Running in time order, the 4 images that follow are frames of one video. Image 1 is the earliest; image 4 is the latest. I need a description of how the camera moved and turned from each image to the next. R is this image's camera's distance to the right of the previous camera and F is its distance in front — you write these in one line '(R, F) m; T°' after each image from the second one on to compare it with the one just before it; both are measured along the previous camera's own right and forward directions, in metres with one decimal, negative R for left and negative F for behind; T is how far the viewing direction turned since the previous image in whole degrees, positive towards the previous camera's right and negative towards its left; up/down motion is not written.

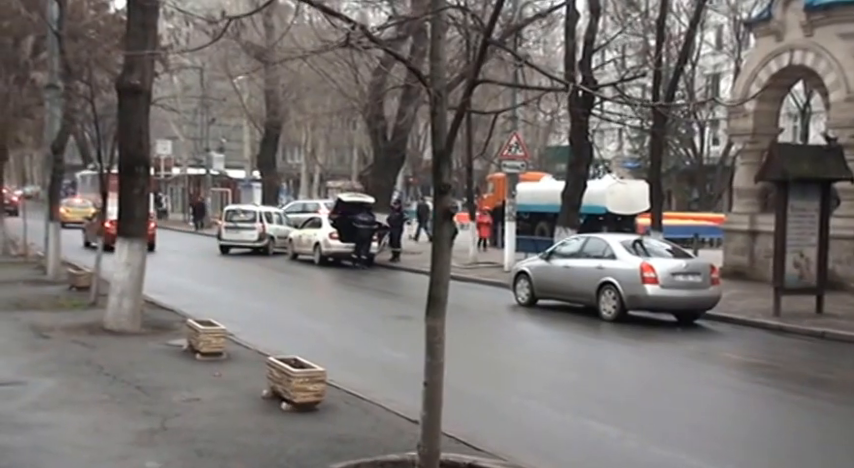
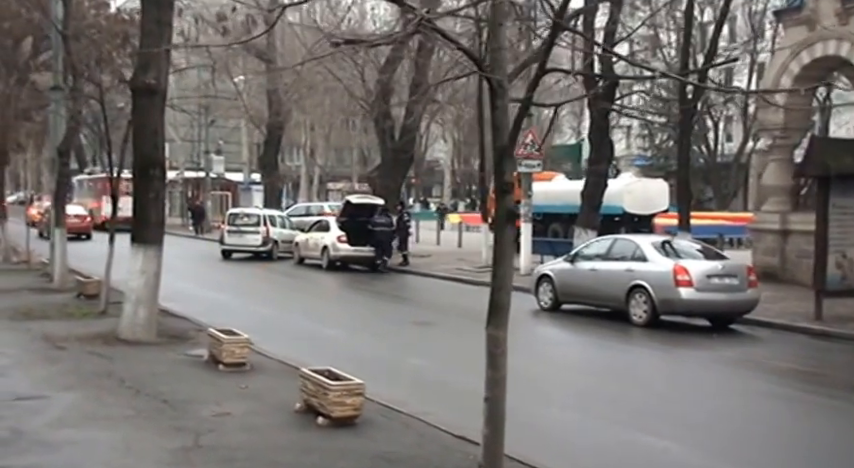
(-0.3, +0.5) m; 0°
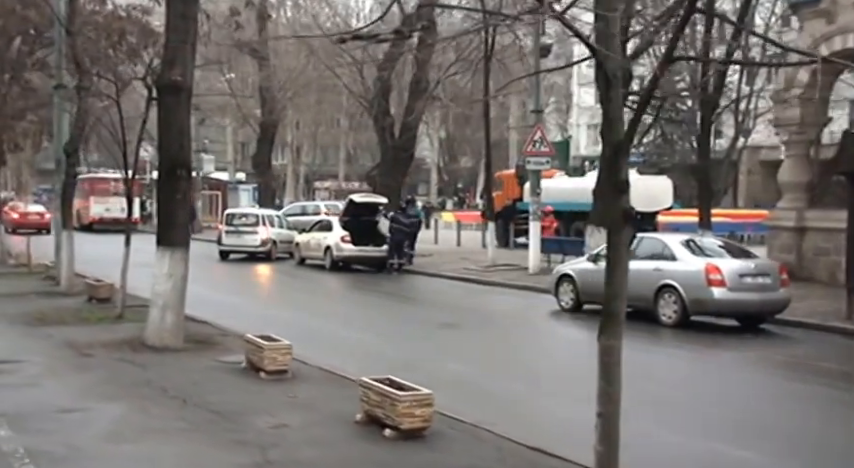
(-0.6, +0.3) m; +1°
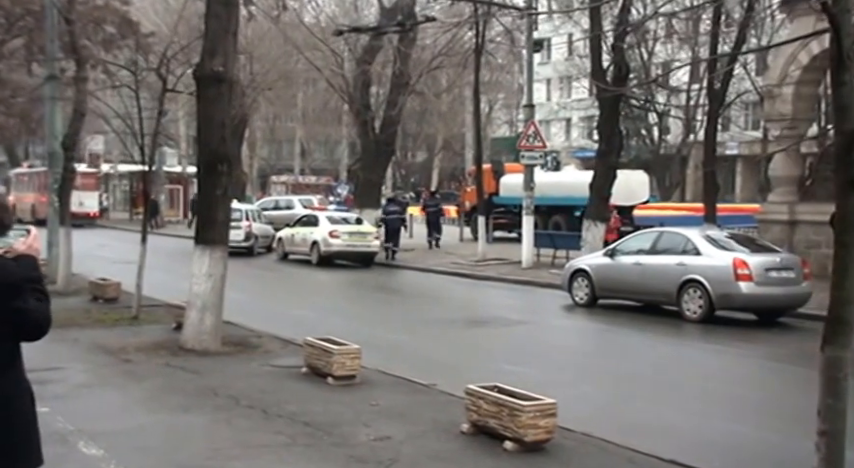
(-1.1, +0.5) m; +3°
